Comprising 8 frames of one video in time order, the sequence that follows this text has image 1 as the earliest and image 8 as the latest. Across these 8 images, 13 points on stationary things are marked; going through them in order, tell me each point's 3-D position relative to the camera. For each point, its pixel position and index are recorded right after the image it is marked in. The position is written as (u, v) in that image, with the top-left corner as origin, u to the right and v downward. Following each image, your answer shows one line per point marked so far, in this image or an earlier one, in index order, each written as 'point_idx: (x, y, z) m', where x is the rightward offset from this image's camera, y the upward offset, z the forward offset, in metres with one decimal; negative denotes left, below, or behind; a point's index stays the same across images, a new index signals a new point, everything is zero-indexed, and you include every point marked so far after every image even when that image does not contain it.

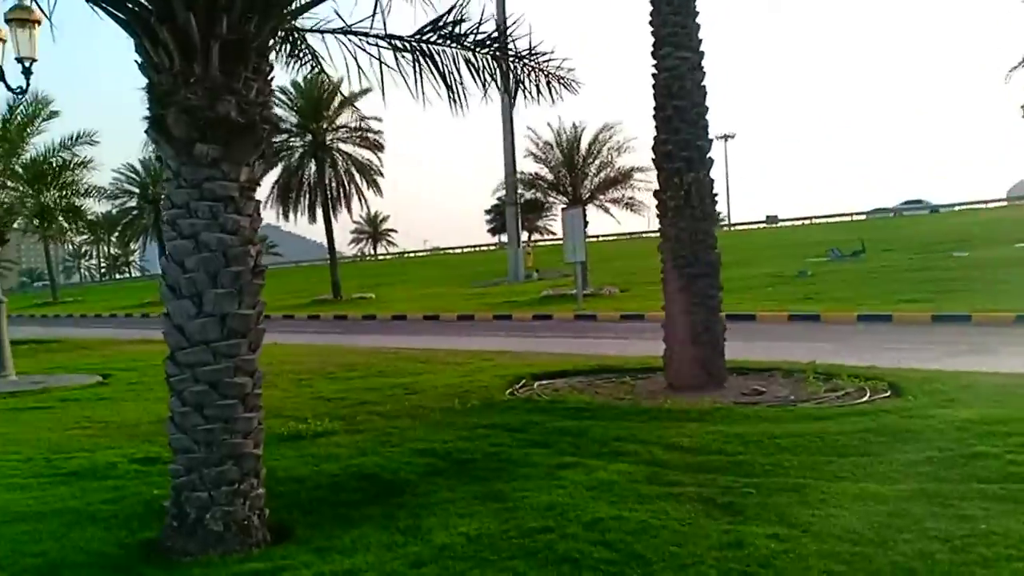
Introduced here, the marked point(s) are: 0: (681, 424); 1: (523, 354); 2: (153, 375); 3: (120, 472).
0: (+1.6, -1.3, +8.1) m
1: (+0.2, -1.2, +15.3) m
2: (-6.4, -1.5, +15.2) m
3: (-3.7, -1.7, +8.0) m
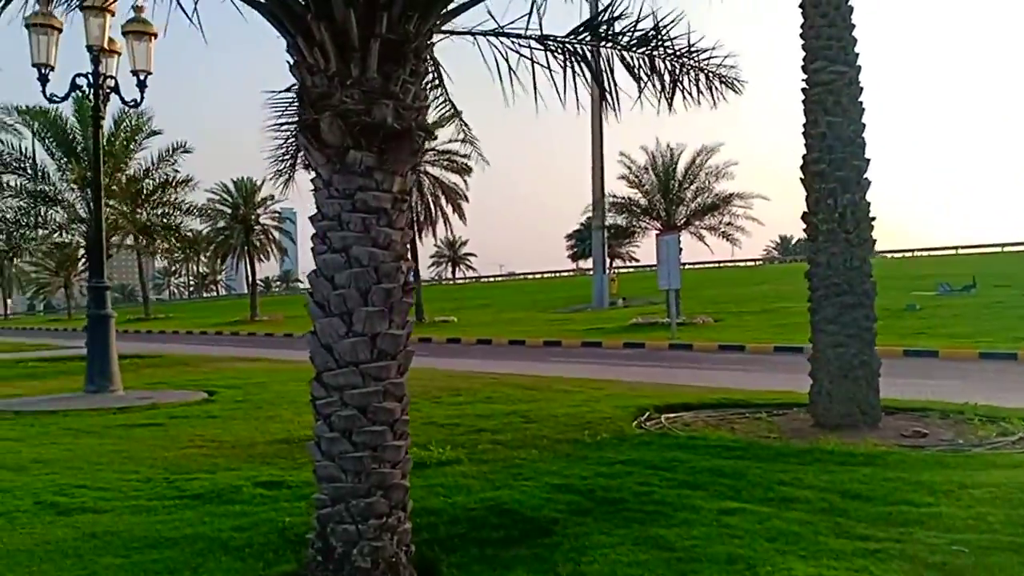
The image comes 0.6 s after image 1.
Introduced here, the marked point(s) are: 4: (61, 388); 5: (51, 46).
0: (+2.9, -1.5, +7.3) m
1: (+2.1, -1.6, +14.6) m
2: (-4.5, -1.8, +15.0) m
3: (-2.4, -1.9, +7.7) m
4: (-8.9, -2.0, +16.9) m
5: (-7.8, +4.1, +14.6) m
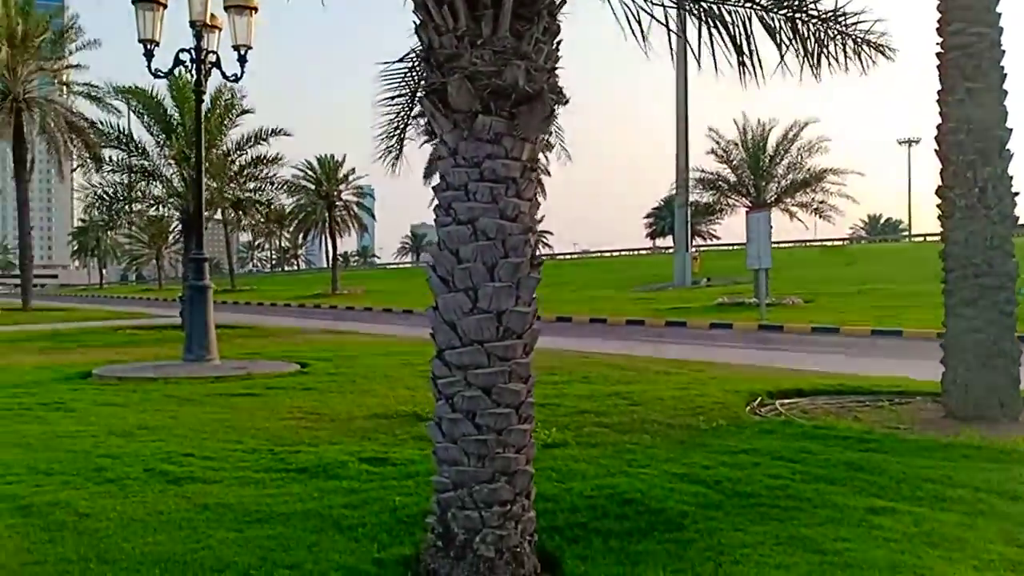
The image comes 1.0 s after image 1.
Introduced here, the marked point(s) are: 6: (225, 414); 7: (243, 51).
0: (+3.8, -1.4, +6.7) m
1: (+3.7, -1.3, +14.0) m
2: (-2.8, -1.4, +15.0) m
3: (-1.4, -1.6, +7.5) m
4: (-7.1, -1.4, +17.2) m
5: (-6.2, +4.6, +14.6) m
6: (-3.6, -1.6, +10.8) m
7: (-4.8, +4.2, +15.0) m
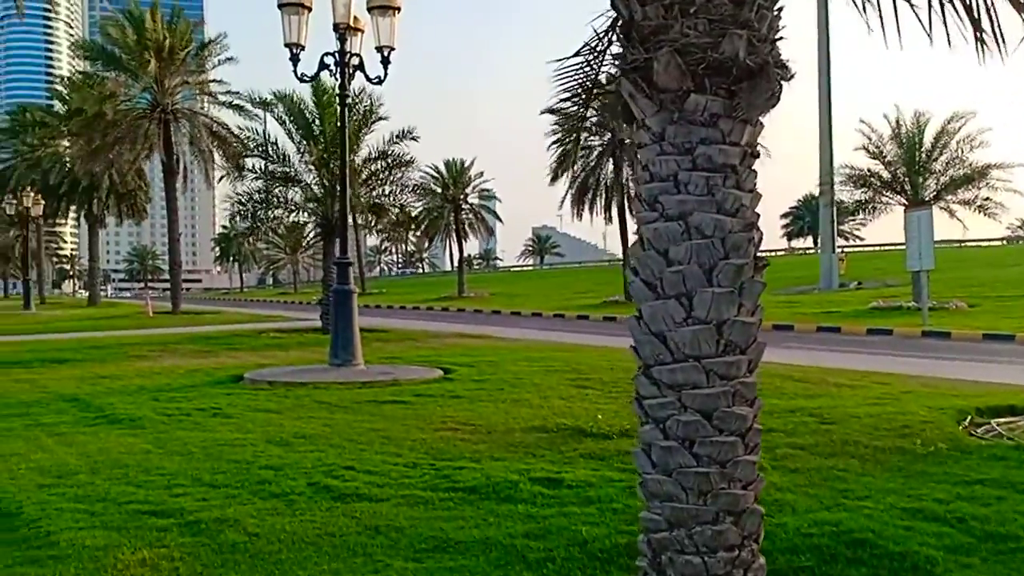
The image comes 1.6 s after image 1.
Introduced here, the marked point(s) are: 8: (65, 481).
0: (+5.2, -1.4, +5.3) m
1: (+6.1, -1.3, +12.7) m
2: (-0.3, -1.4, +14.5) m
3: (+0.1, -1.7, +6.9) m
4: (-4.2, -1.5, +17.3) m
5: (-3.6, +4.5, +14.6) m
6: (-1.6, -1.7, +10.5) m
7: (-2.2, +4.1, +14.8) m
8: (-4.1, -1.8, +7.9) m
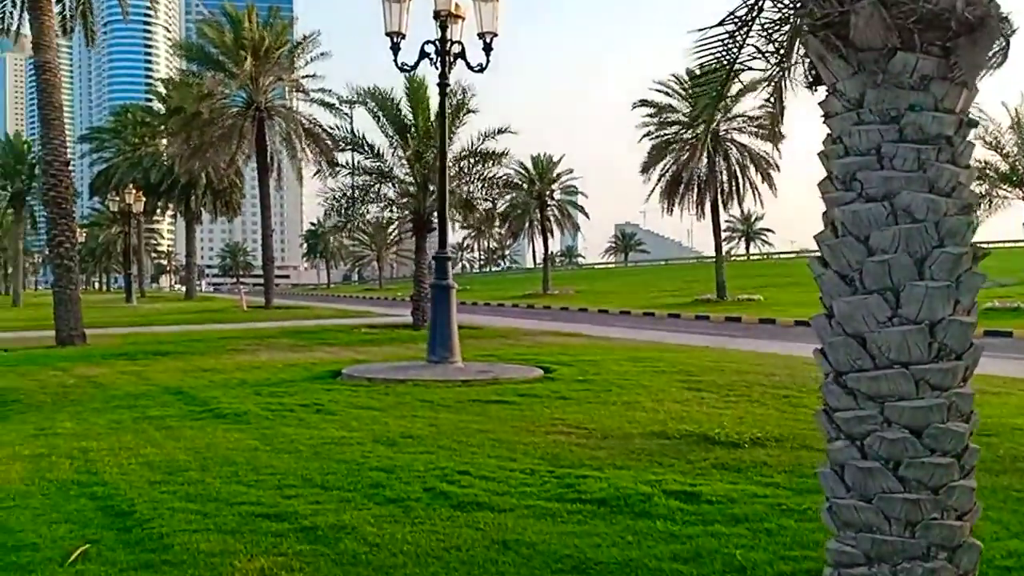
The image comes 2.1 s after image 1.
0: (+6.0, -1.4, +4.3) m
1: (+7.6, -1.3, +11.5) m
2: (+1.4, -1.4, +13.9) m
3: (+1.1, -1.6, +6.3) m
4: (-2.2, -1.4, +17.0) m
5: (-1.9, +4.6, +14.3) m
6: (-0.3, -1.6, +10.0) m
7: (-0.4, +4.2, +14.3) m
8: (-3.0, -1.7, +7.6) m
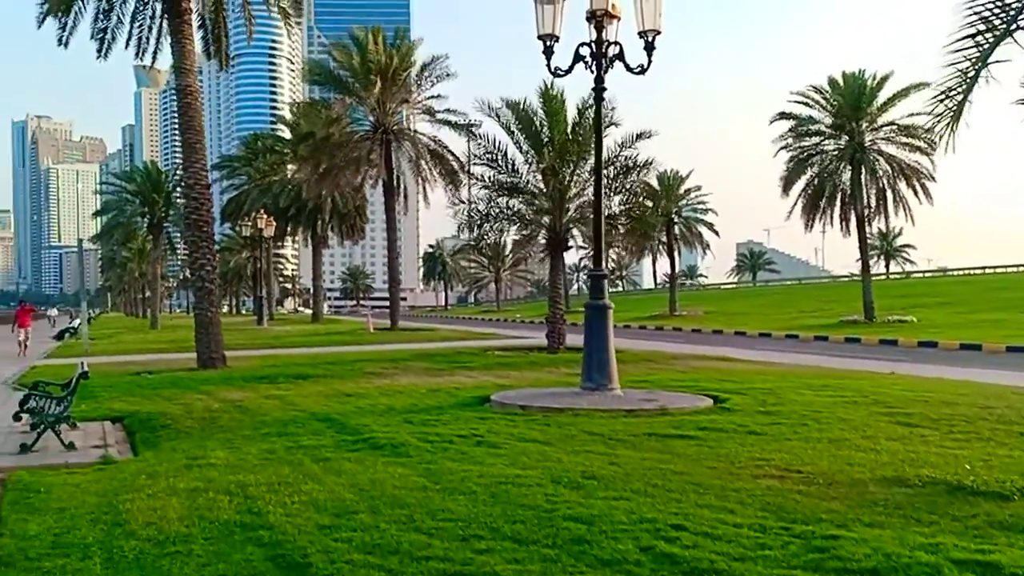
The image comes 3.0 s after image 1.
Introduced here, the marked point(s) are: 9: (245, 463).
0: (+7.2, -1.4, +2.3) m
1: (+9.7, -1.5, +9.3) m
2: (+3.9, -1.7, +12.4) m
3: (+2.6, -1.7, +4.9) m
4: (+0.7, -1.8, +16.0) m
5: (+0.6, +4.3, +13.4) m
6: (+1.7, -1.8, +8.8) m
7: (+2.1, +3.9, +13.2) m
8: (-1.3, -1.9, +6.7) m
9: (-2.9, -1.9, +9.2) m
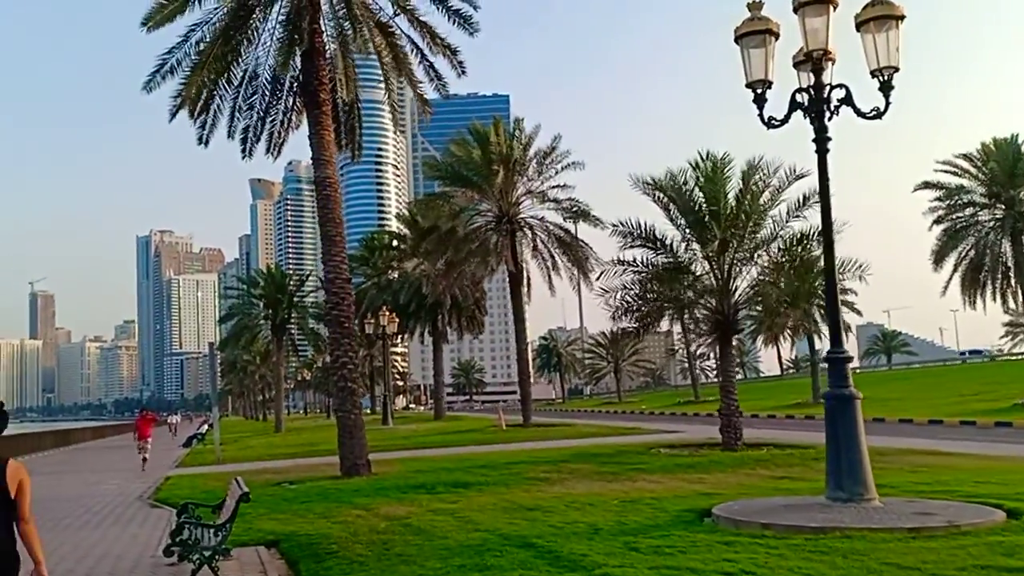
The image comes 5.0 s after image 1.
0: (+8.8, -1.1, -0.9) m
1: (+12.0, -1.8, +5.7) m
2: (+6.6, -2.5, +9.4) m
3: (+4.5, -1.9, +2.2) m
4: (+3.8, -3.1, +13.3) m
5: (+3.4, +3.2, +11.4) m
6: (+4.0, -2.4, +6.1) m
7: (+4.8, +2.8, +11.0) m
8: (+0.8, -2.3, +4.4) m
9: (-0.4, -2.7, +7.0) m
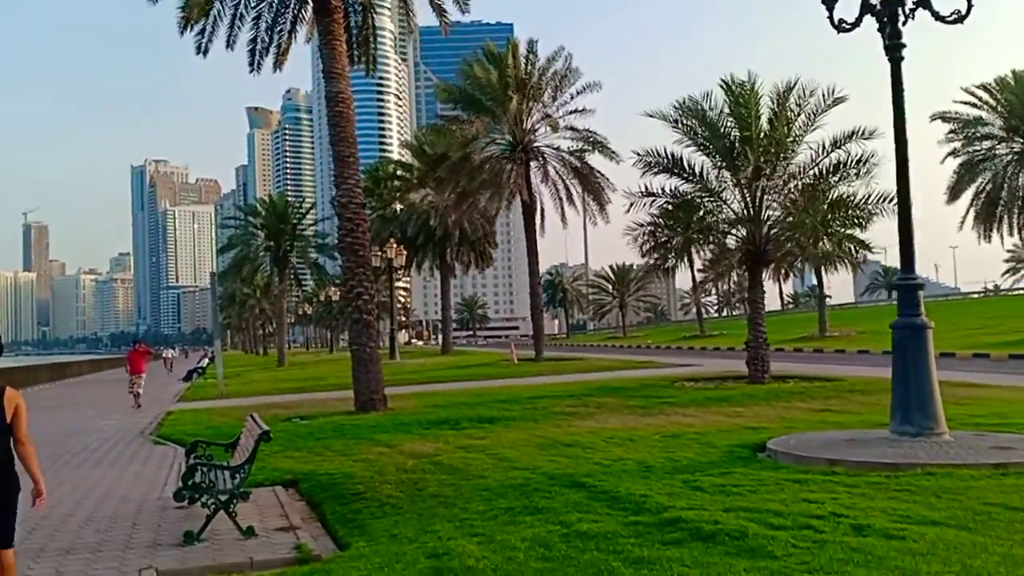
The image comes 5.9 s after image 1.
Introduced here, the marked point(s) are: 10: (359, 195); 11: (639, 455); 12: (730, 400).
0: (+9.4, -1.0, -1.8) m
1: (+12.5, -1.2, +4.9) m
2: (+7.1, -1.6, +8.6) m
3: (+5.1, -1.5, +1.3) m
4: (+4.3, -2.0, +12.5) m
5: (+3.8, +4.2, +10.1) m
6: (+4.5, -1.7, +5.2) m
7: (+5.2, +3.8, +9.8) m
8: (+1.3, -1.8, +3.5) m
9: (+0.1, -2.0, +6.1) m
10: (-3.3, +2.0, +17.9) m
11: (+1.5, -2.0, +10.2) m
12: (+4.0, -2.1, +15.9) m
